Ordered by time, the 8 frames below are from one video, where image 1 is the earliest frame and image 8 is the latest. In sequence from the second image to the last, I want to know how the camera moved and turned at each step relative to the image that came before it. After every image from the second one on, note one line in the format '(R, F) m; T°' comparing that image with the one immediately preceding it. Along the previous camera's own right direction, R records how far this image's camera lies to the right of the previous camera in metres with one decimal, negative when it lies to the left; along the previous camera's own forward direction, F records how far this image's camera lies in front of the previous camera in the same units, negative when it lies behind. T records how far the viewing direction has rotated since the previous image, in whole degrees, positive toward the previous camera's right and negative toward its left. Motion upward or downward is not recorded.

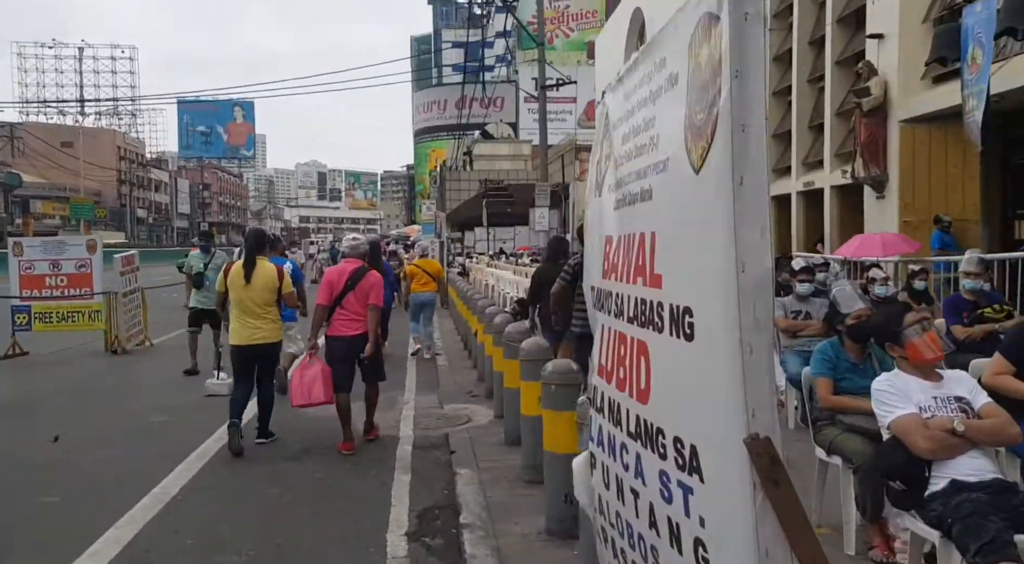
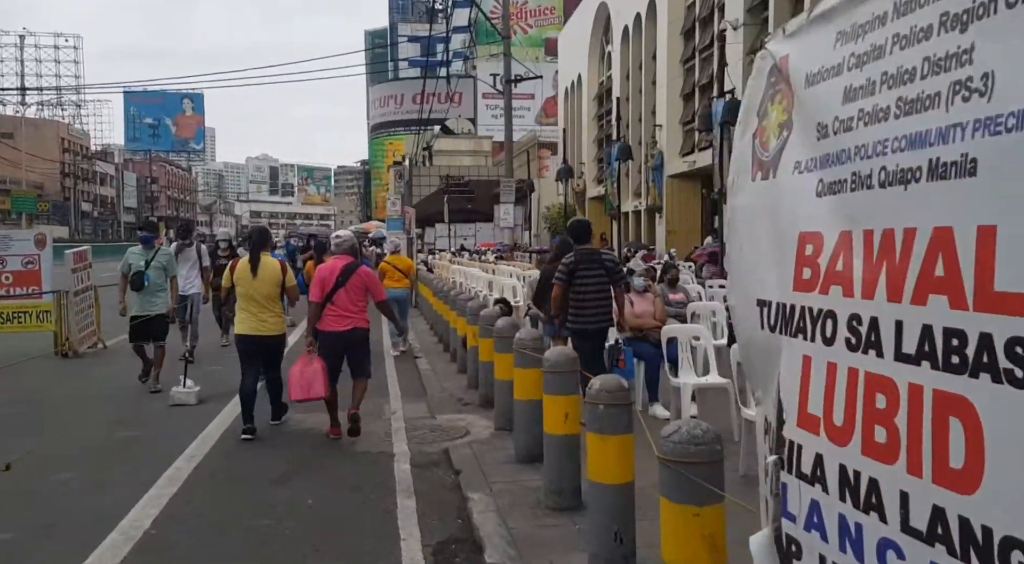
(-0.4, +0.8) m; +3°
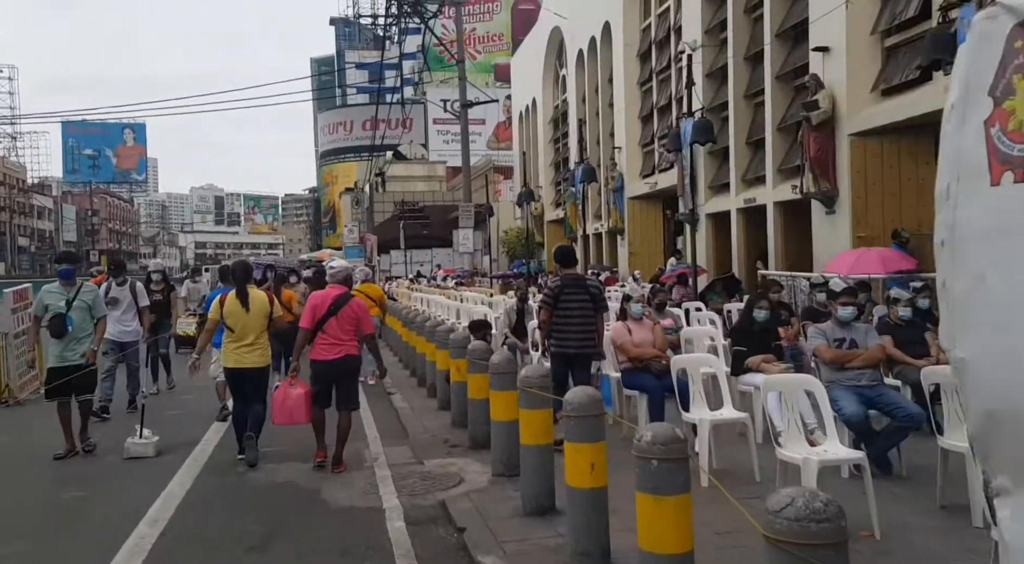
(-0.3, +0.7) m; +3°
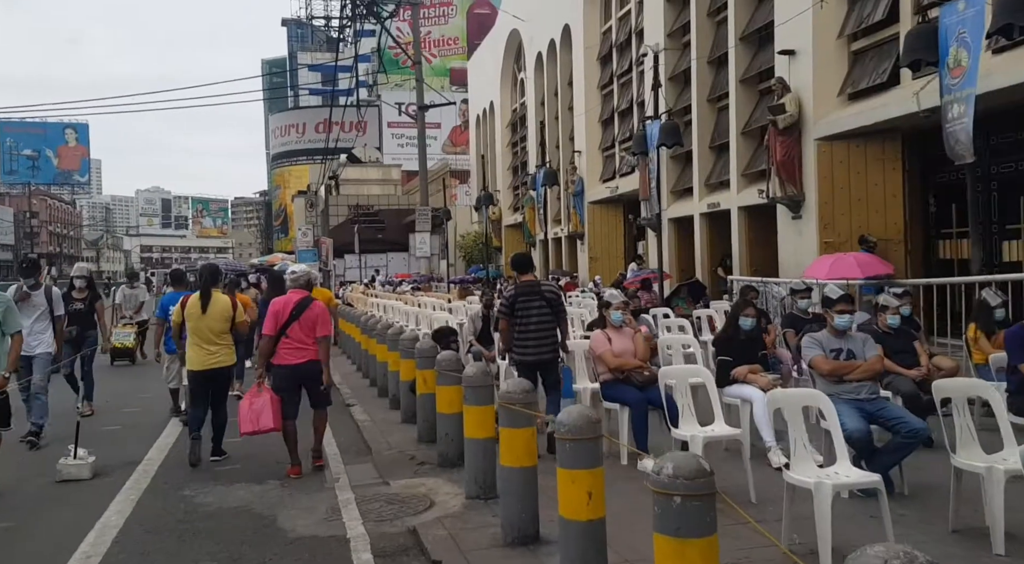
(-0.2, +0.6) m; +3°
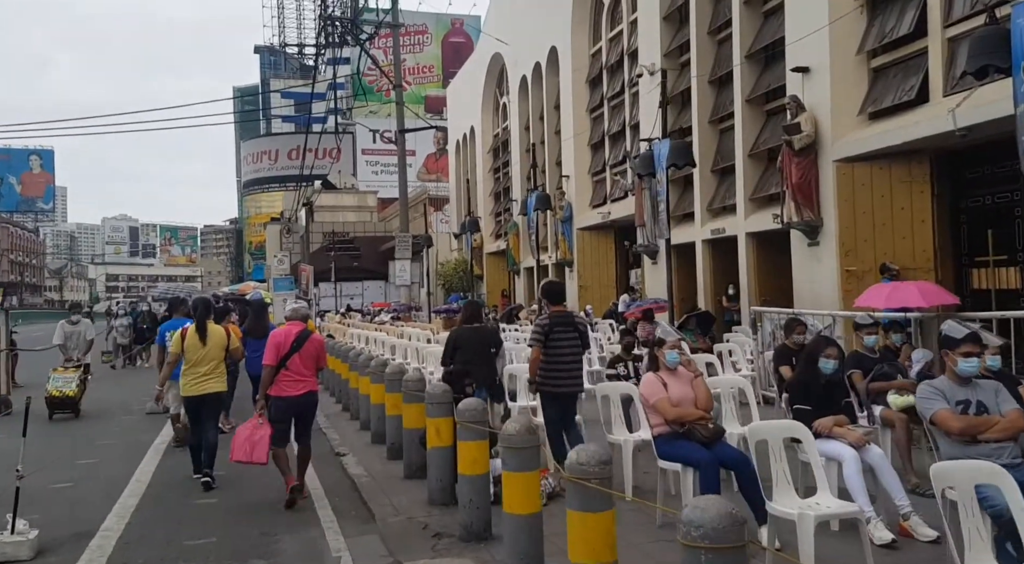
(-0.5, +1.4) m; +2°
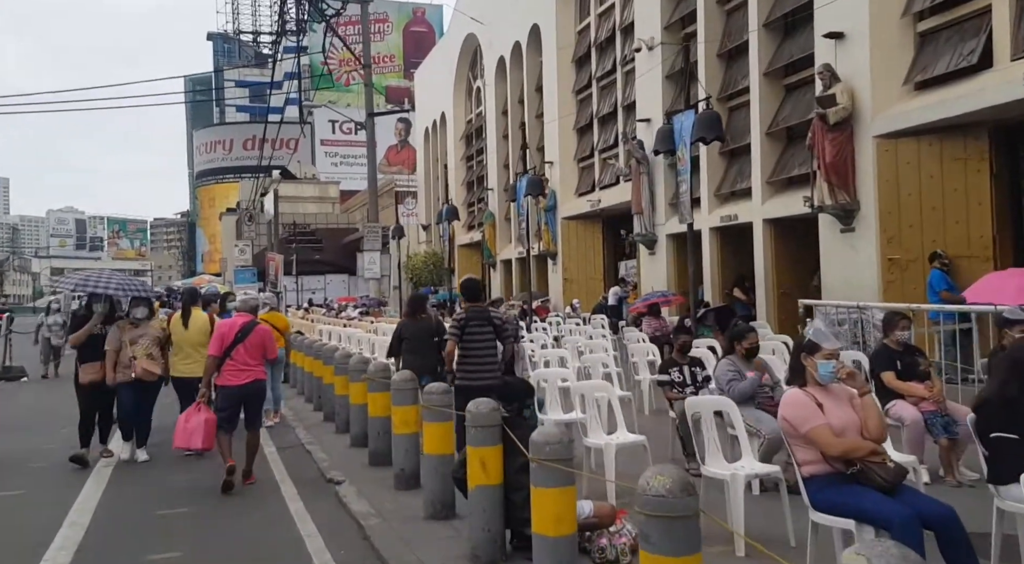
(-0.7, +2.0) m; +3°
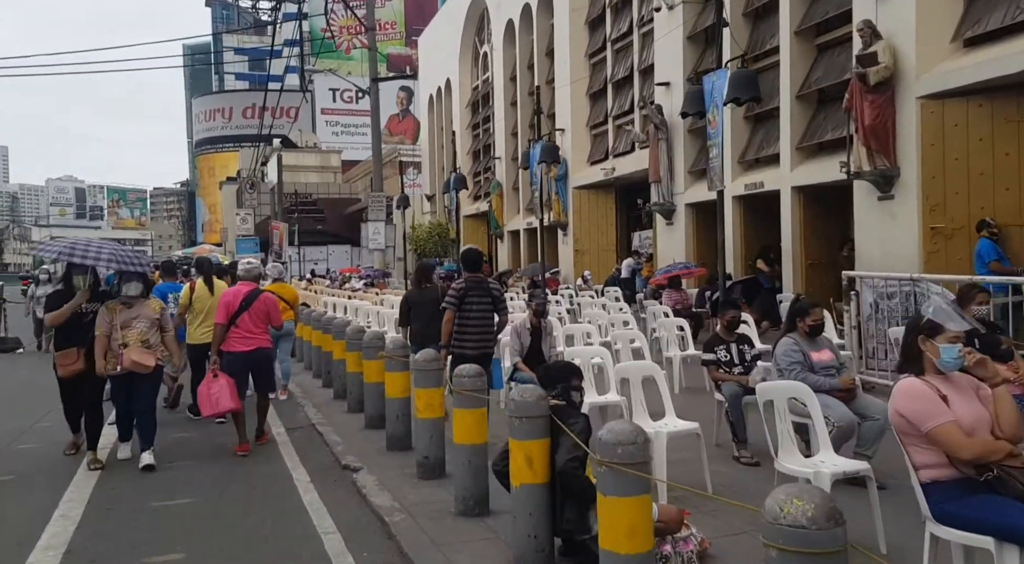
(-0.3, +0.8) m; 0°
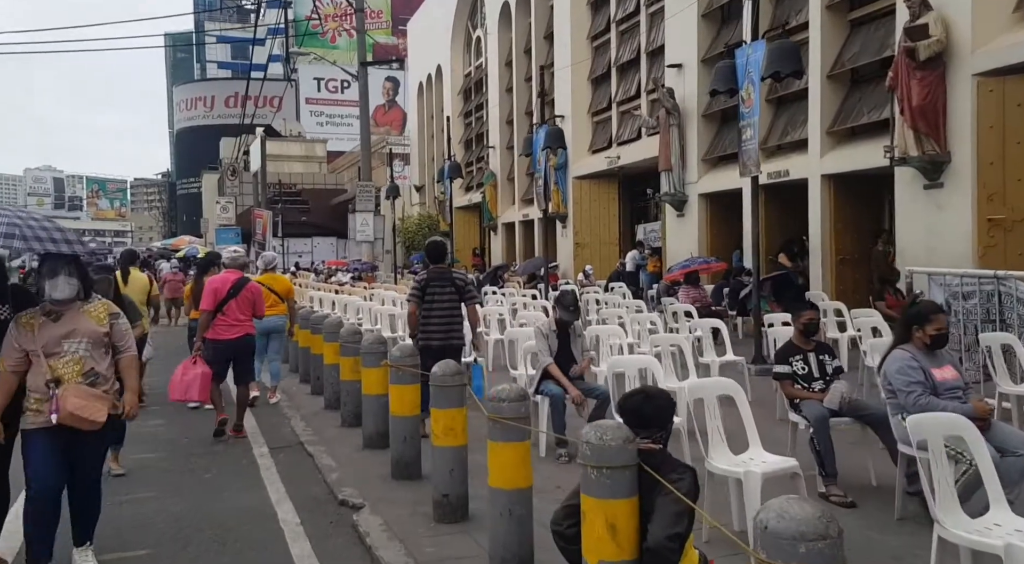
(-0.4, +1.5) m; +1°
